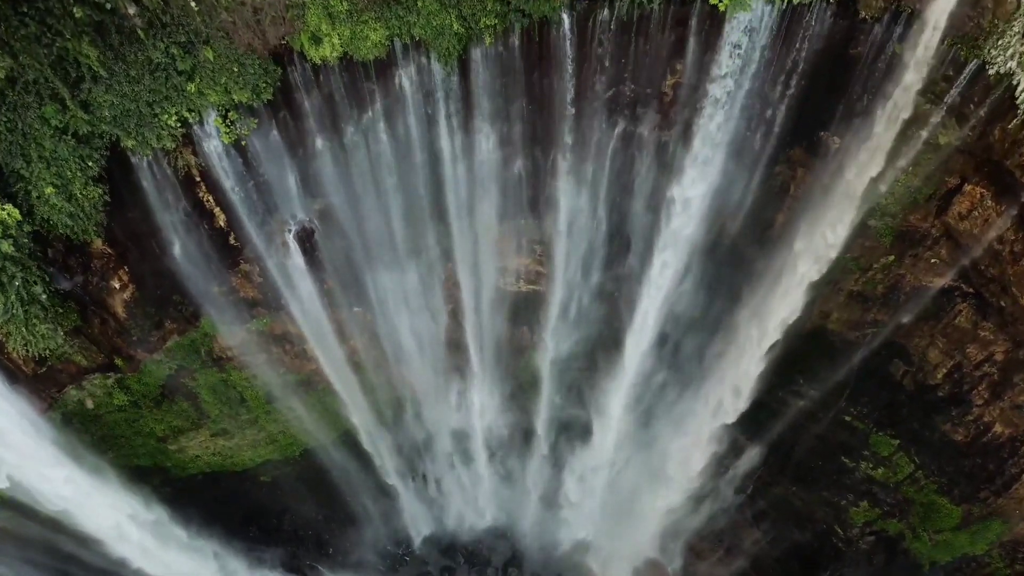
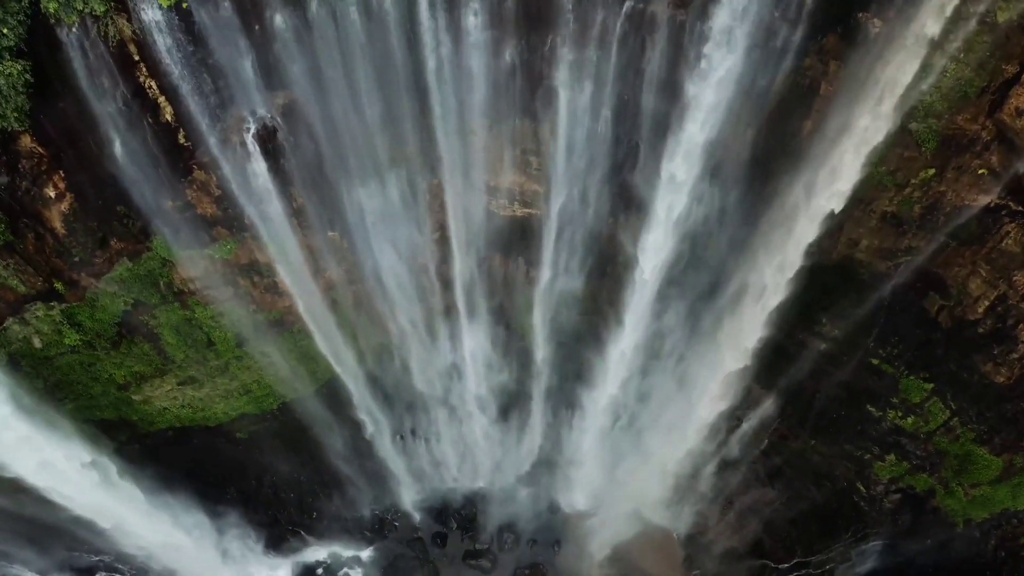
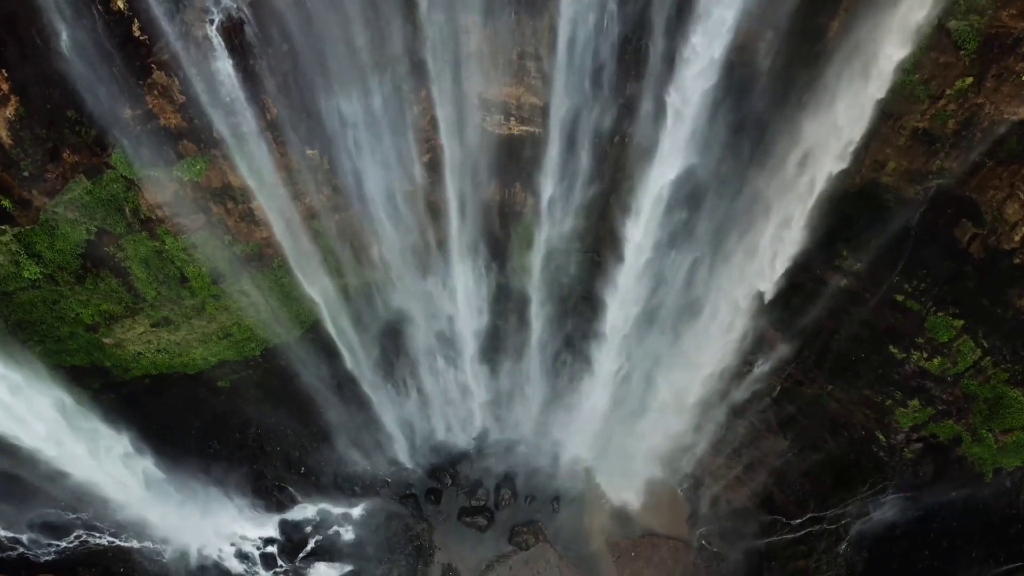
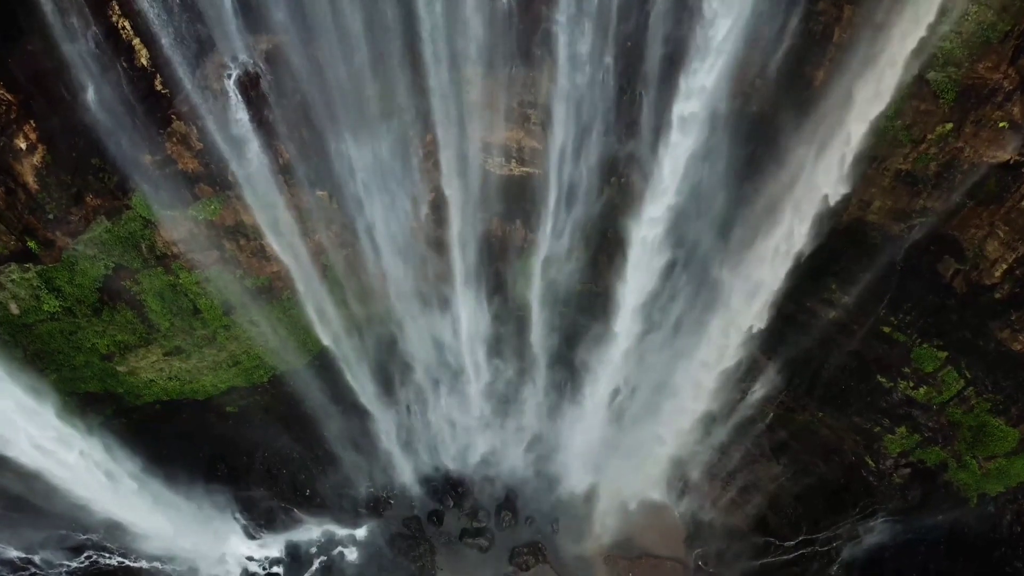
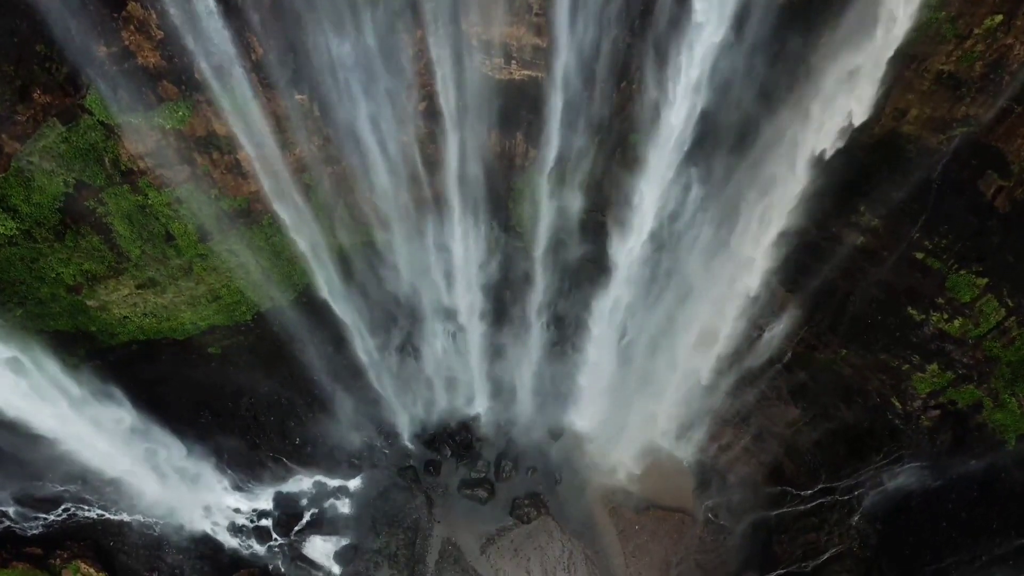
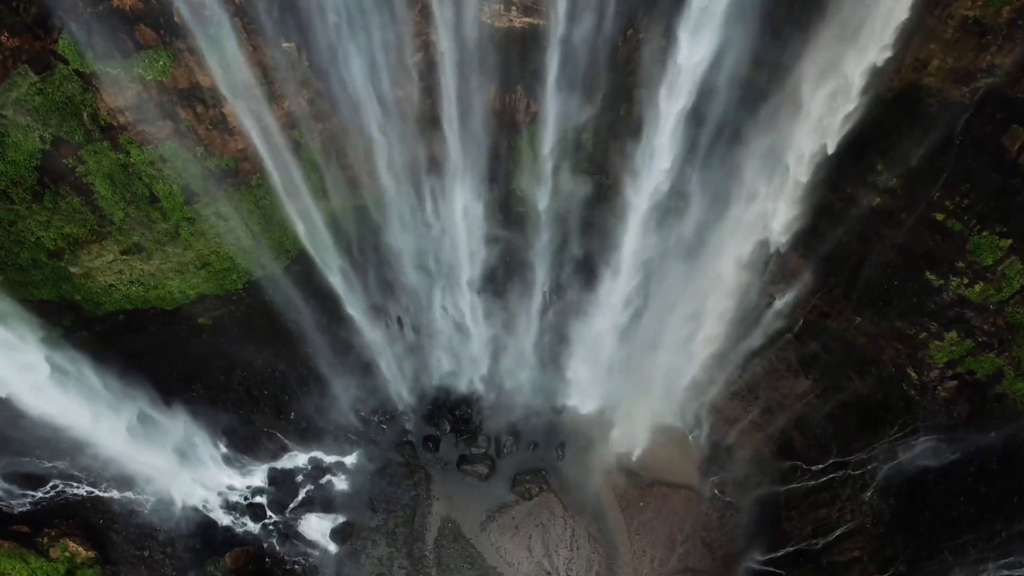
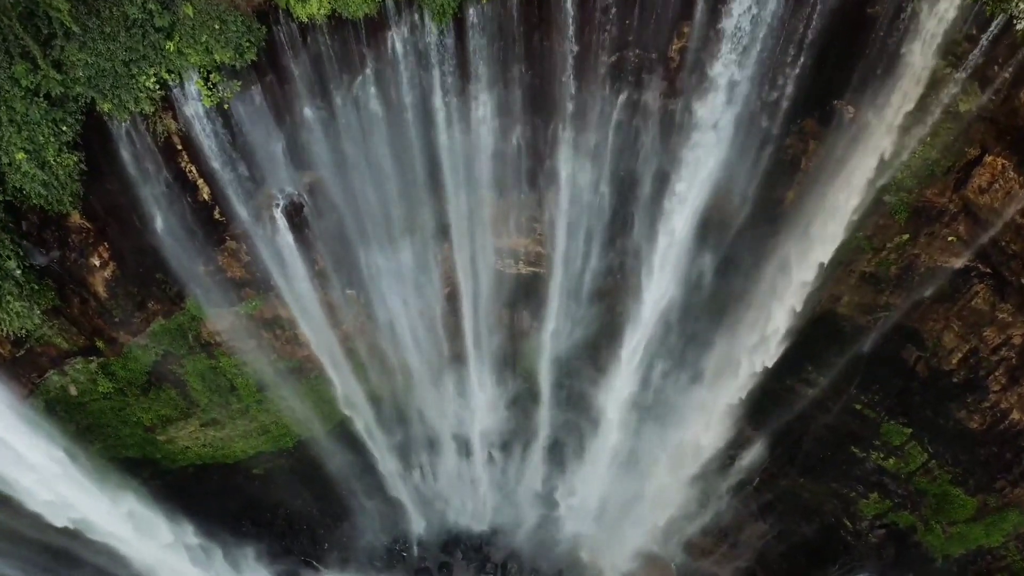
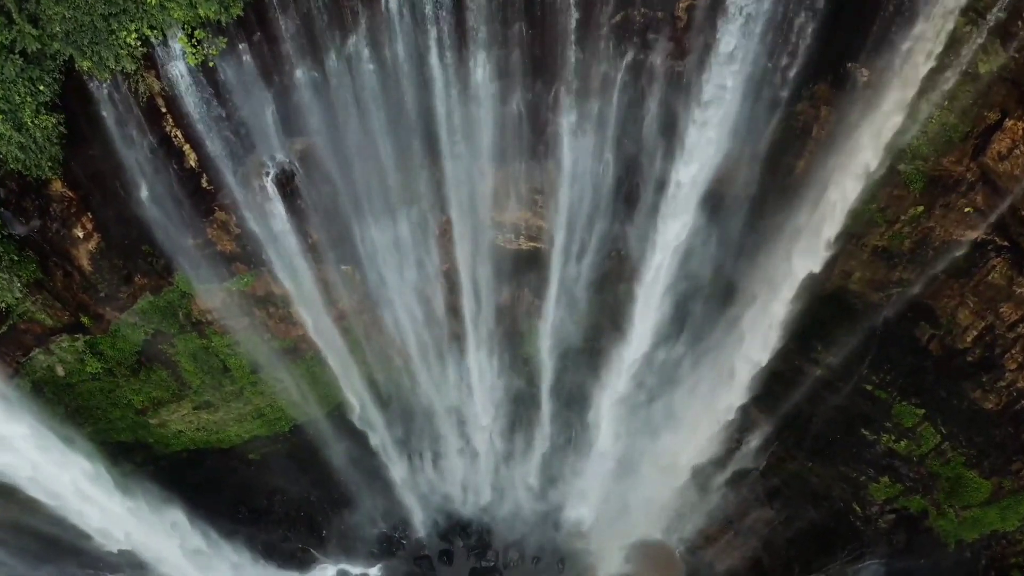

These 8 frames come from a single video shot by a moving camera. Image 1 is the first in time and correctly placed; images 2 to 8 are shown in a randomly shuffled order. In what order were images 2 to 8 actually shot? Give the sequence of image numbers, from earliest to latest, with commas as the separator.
7, 8, 2, 4, 3, 5, 6
